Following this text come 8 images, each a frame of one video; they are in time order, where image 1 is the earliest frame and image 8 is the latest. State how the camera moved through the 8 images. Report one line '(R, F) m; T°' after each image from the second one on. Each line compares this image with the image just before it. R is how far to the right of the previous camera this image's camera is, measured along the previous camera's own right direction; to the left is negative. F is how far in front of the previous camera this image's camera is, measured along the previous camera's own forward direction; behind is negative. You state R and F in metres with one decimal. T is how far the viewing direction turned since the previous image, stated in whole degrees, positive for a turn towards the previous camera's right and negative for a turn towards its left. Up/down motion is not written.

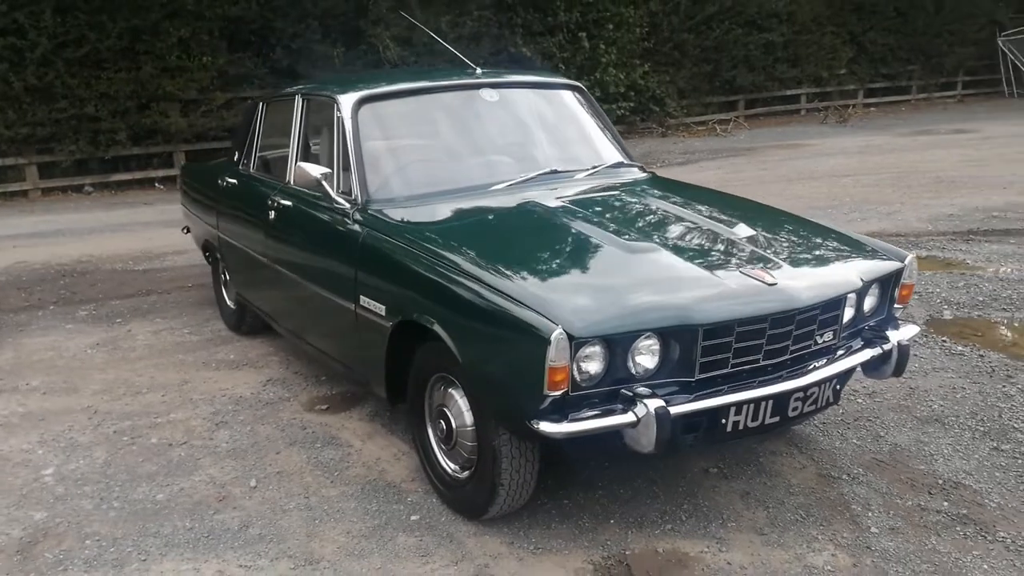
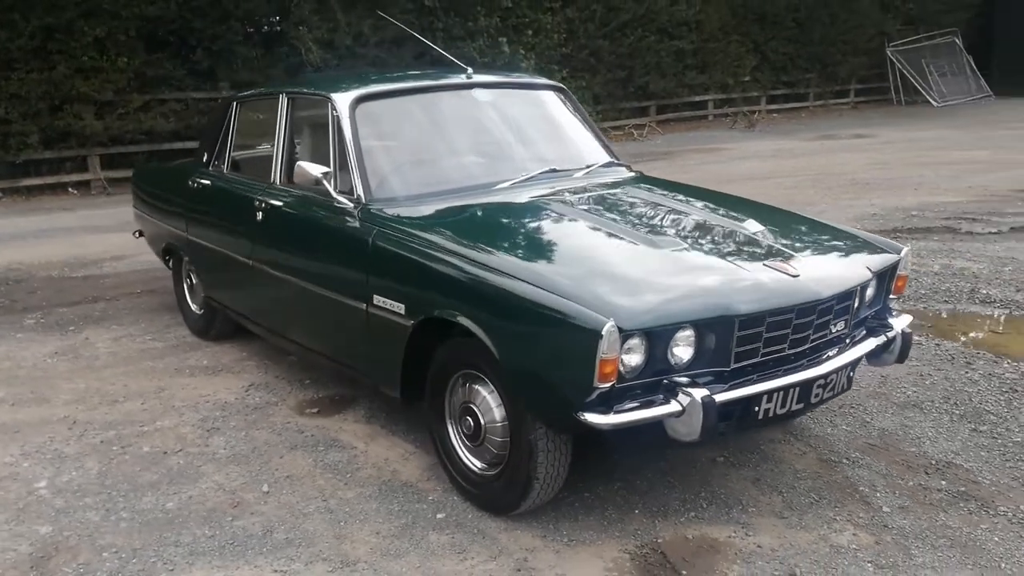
(-0.5, 0.0) m; +6°
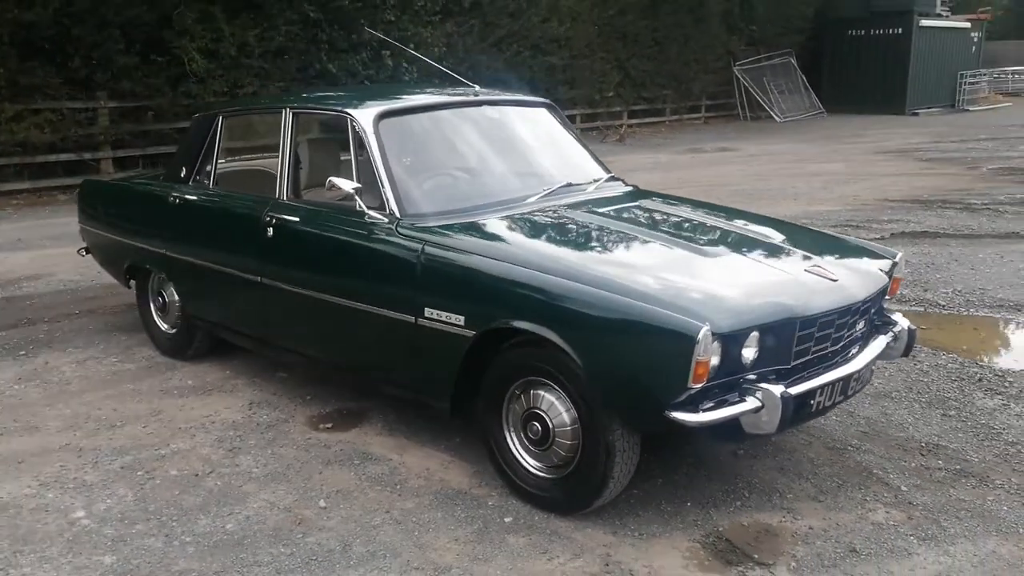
(-0.9, -0.1) m; +10°
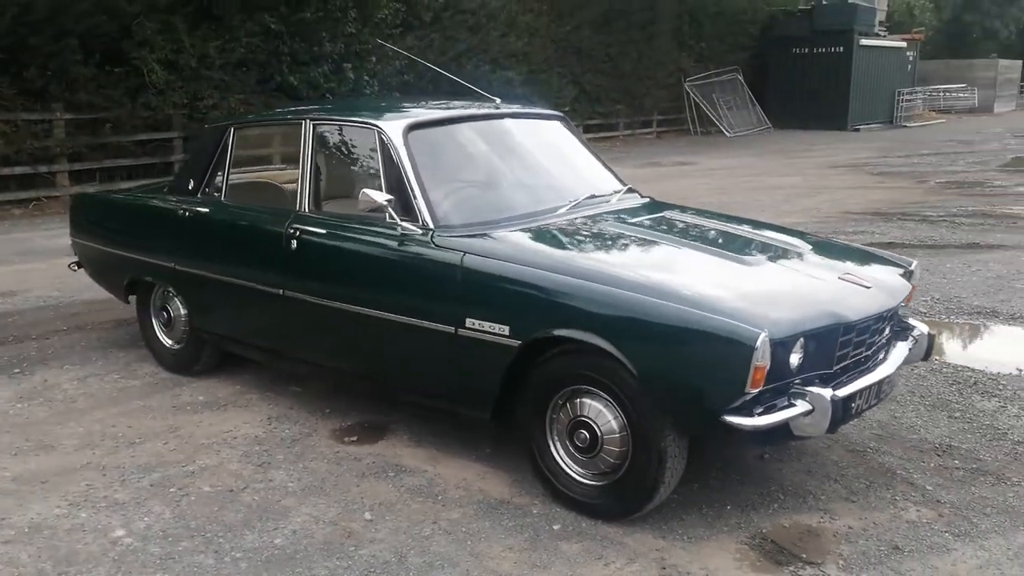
(-0.4, 0.0) m; +4°
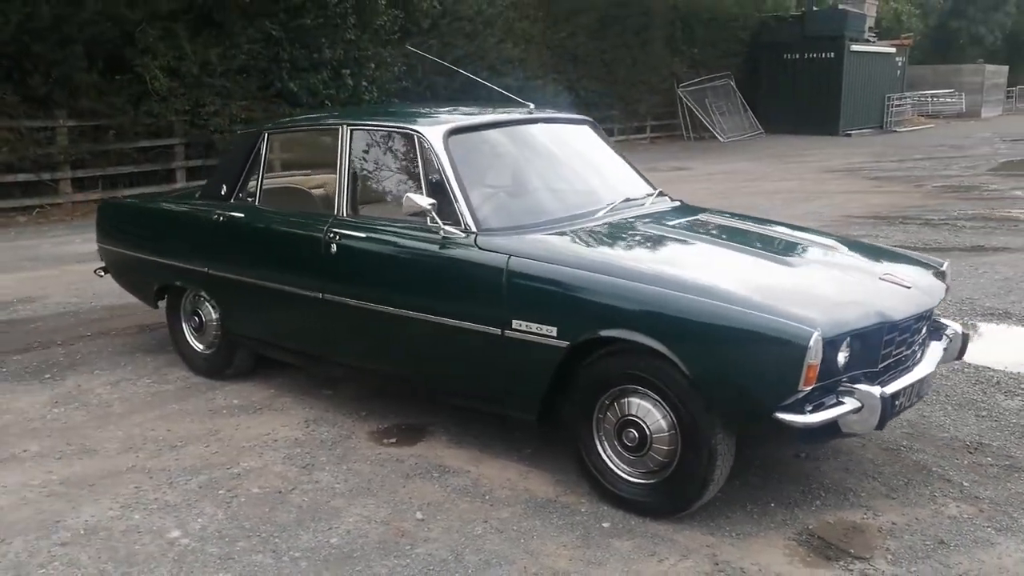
(-0.2, -0.1) m; +1°
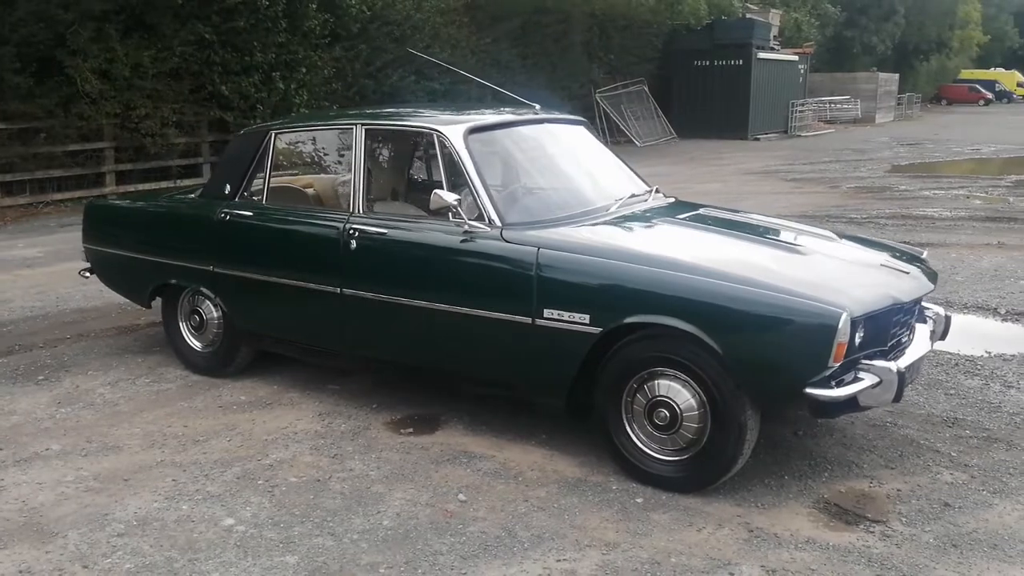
(-0.5, -0.2) m; +6°
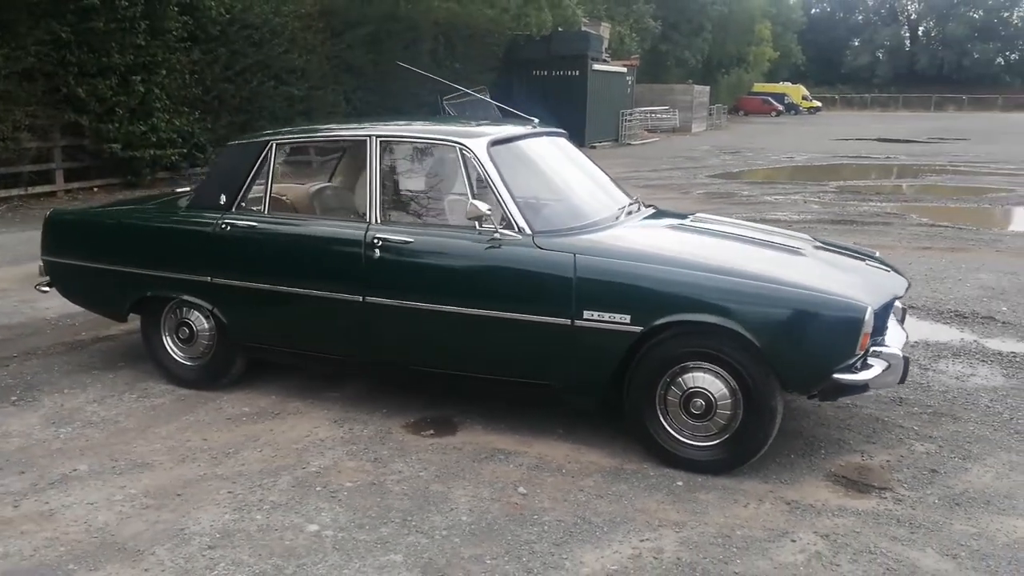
(-1.0, -0.1) m; +11°
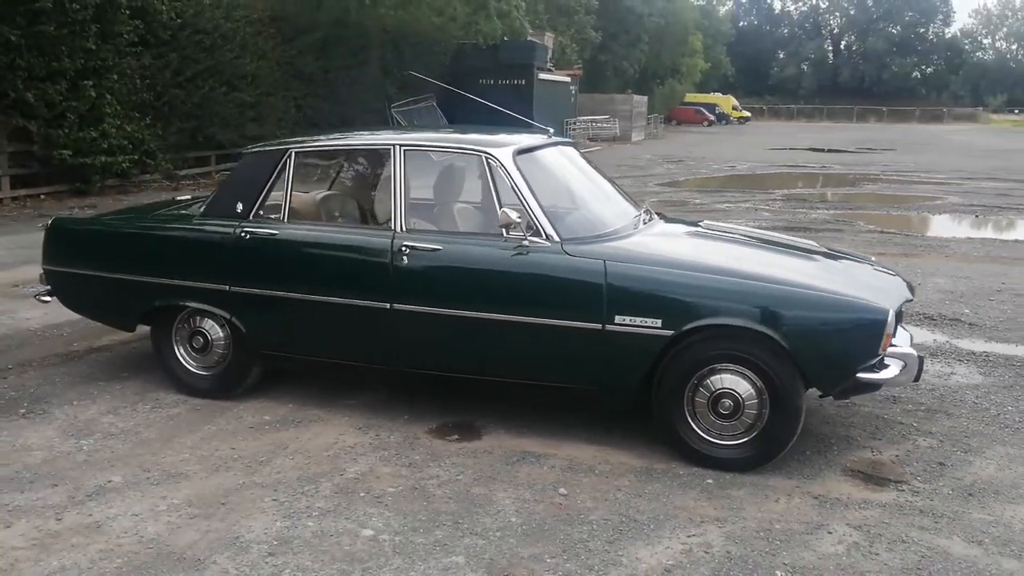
(-0.5, -0.1) m; +4°
